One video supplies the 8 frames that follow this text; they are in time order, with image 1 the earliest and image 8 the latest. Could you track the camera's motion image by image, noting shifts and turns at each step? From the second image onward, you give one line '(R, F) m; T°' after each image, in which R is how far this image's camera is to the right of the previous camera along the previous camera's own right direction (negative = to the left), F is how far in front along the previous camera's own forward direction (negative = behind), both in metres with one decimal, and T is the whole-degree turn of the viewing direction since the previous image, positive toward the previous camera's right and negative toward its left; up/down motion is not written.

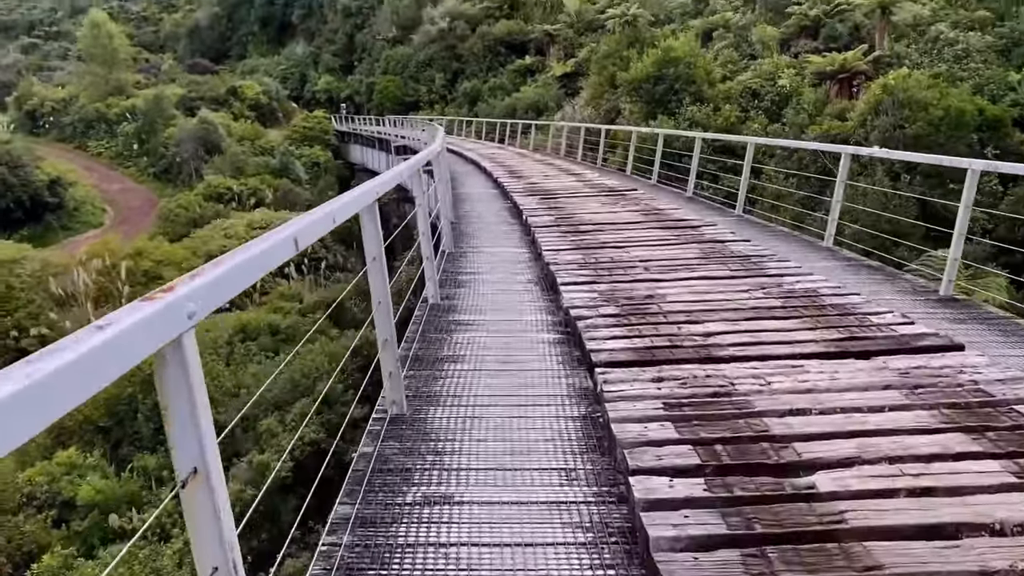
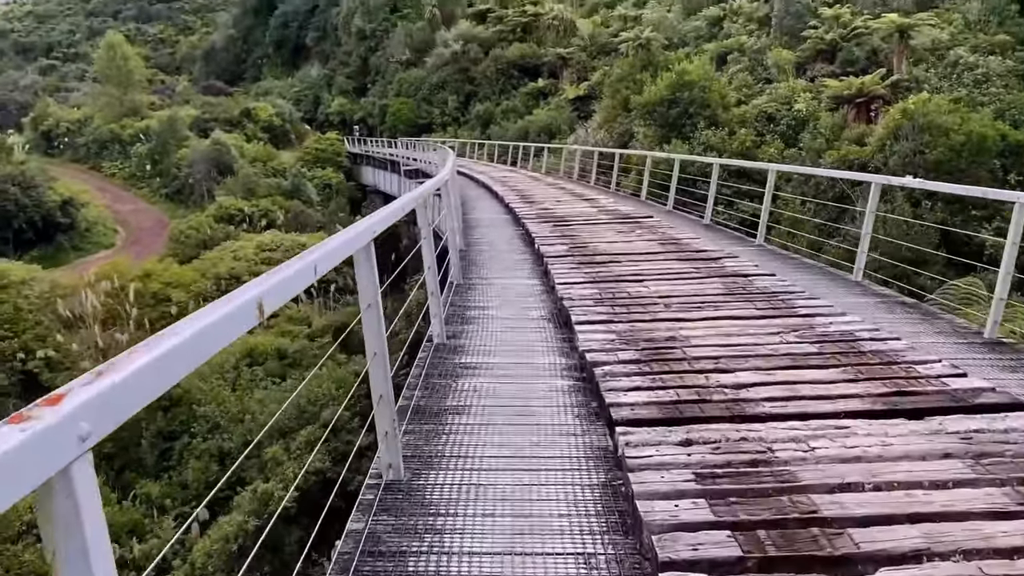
(0.0, +0.2) m; -1°
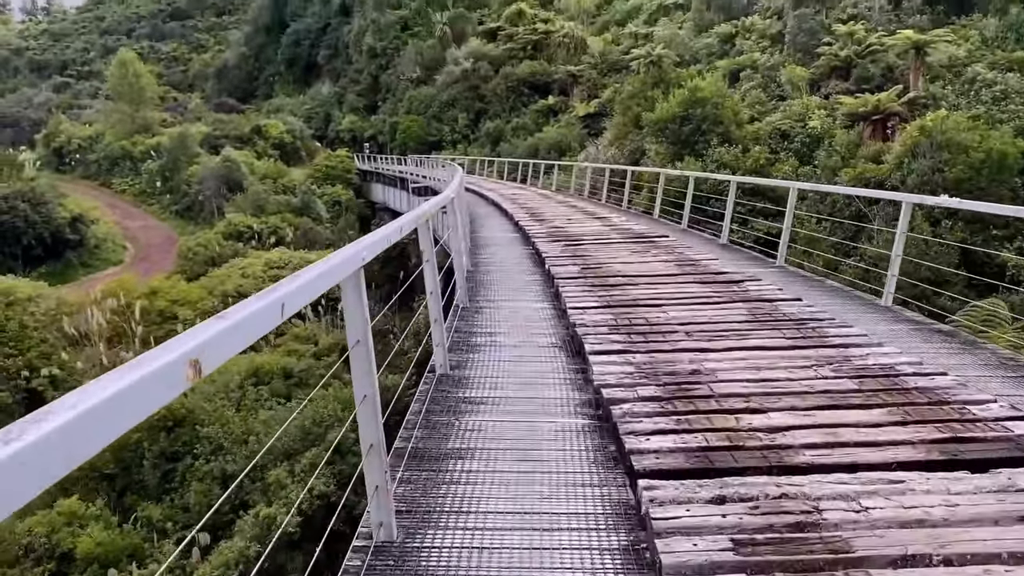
(0.0, +0.2) m; -1°
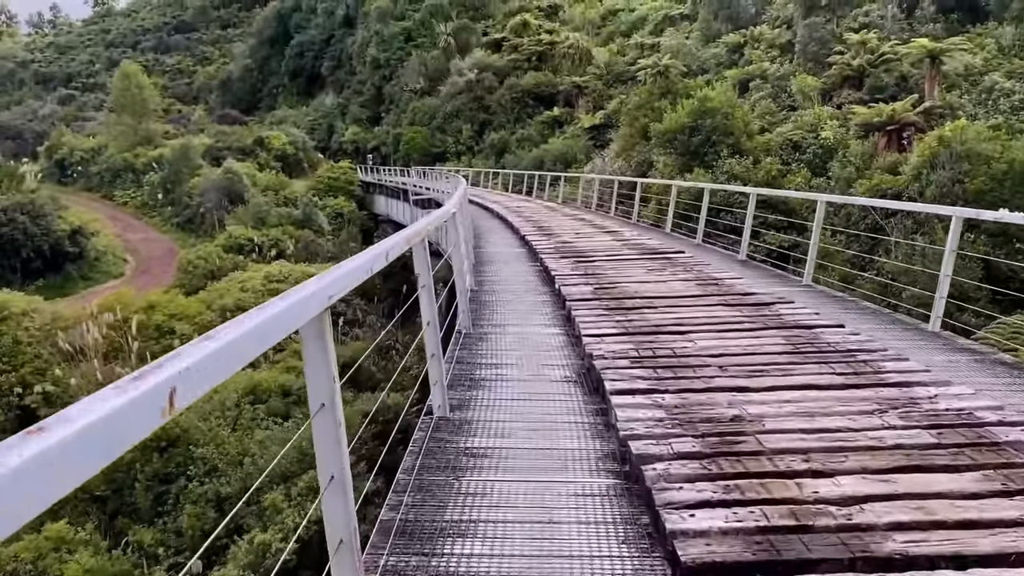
(0.0, +0.3) m; 0°
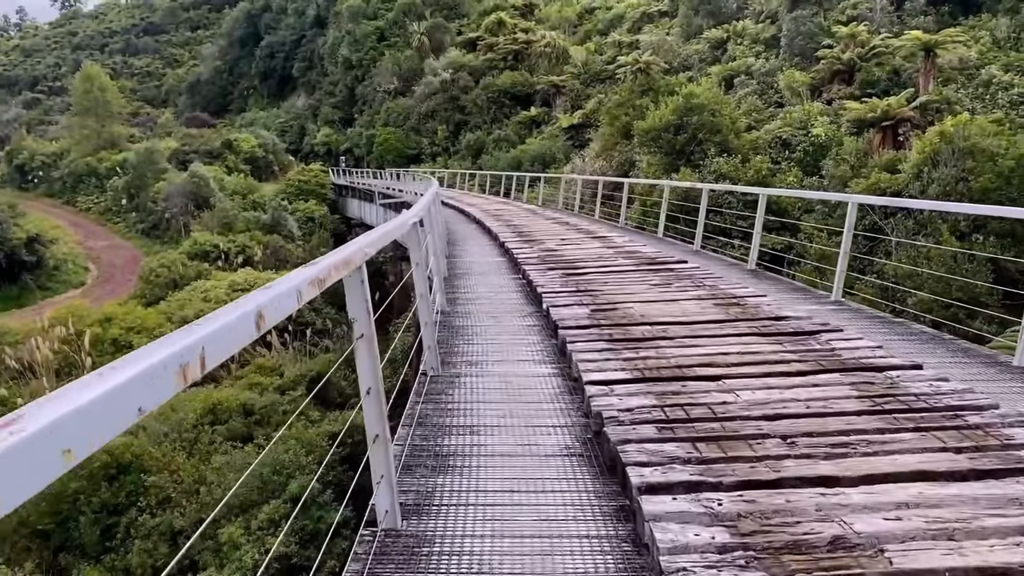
(0.0, +0.7) m; +1°
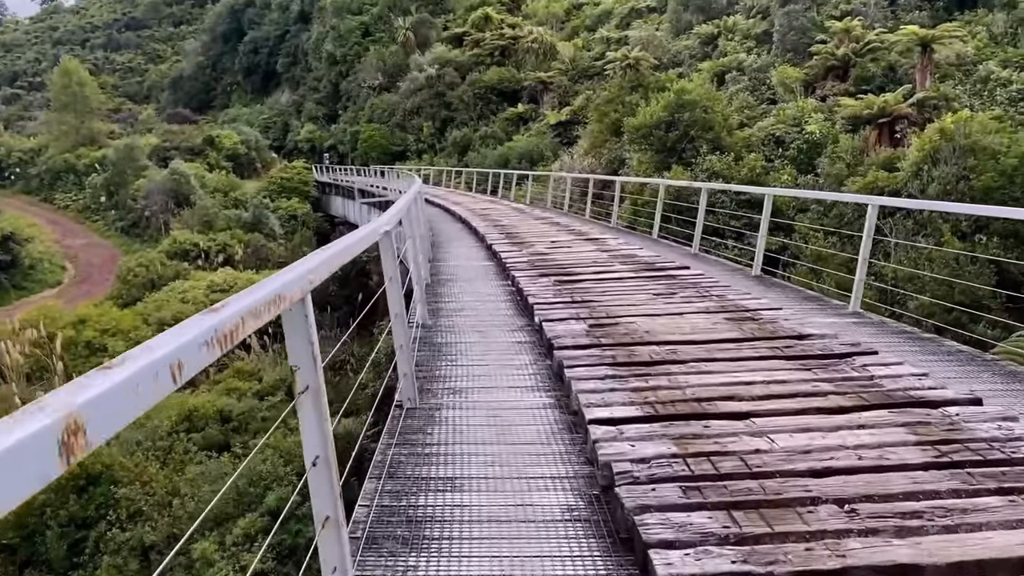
(0.0, +0.3) m; +1°
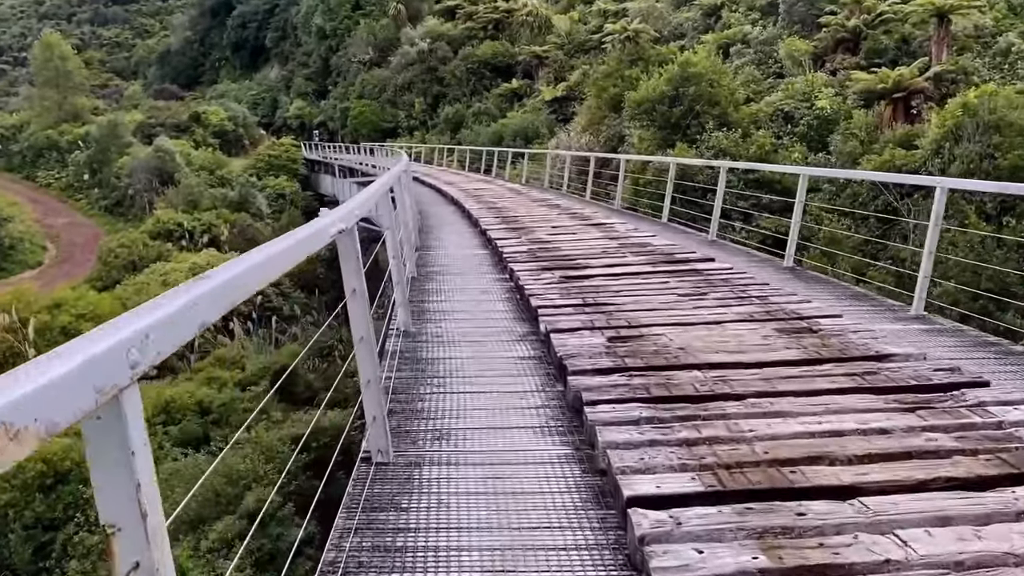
(0.0, +0.5) m; 0°
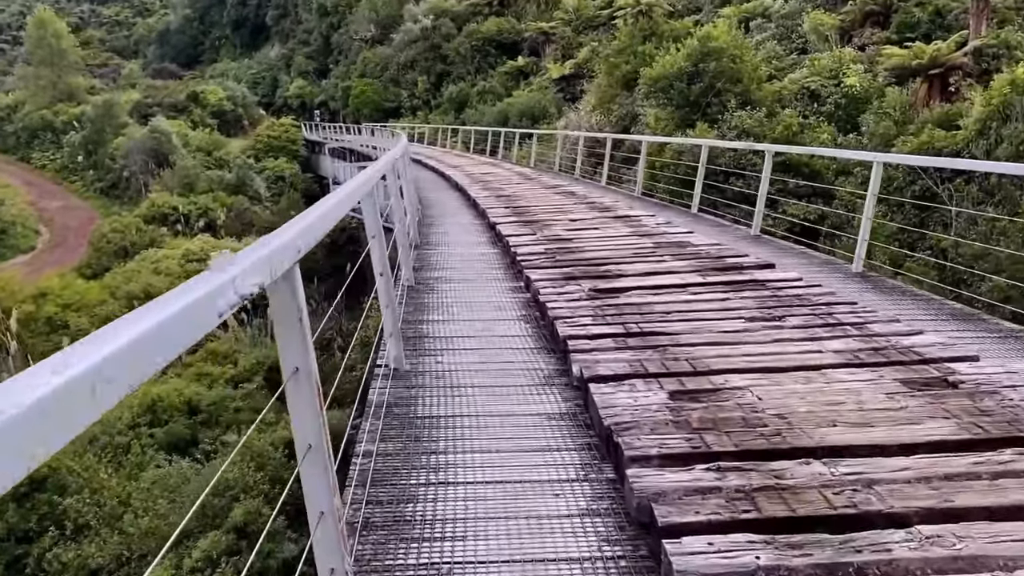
(0.0, +0.6) m; 0°
